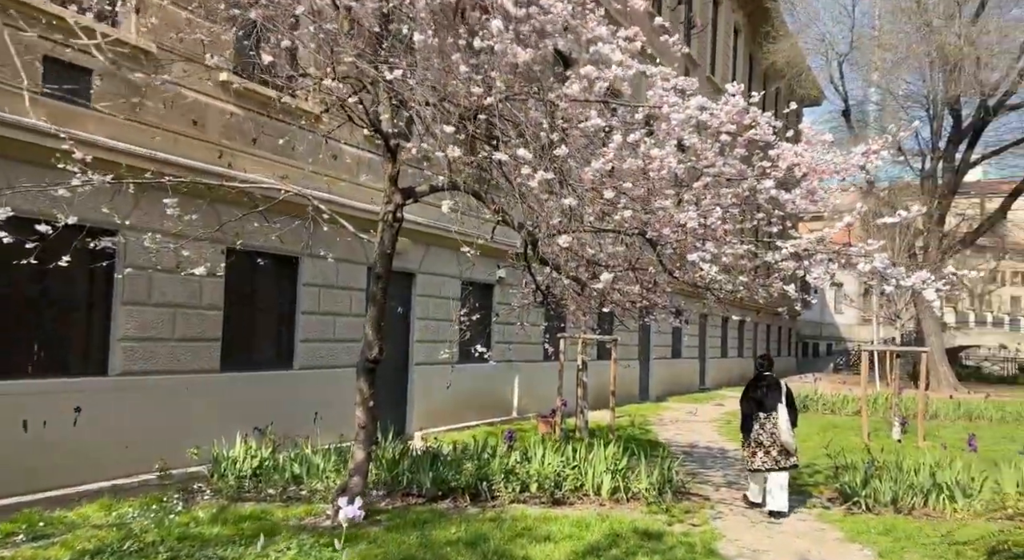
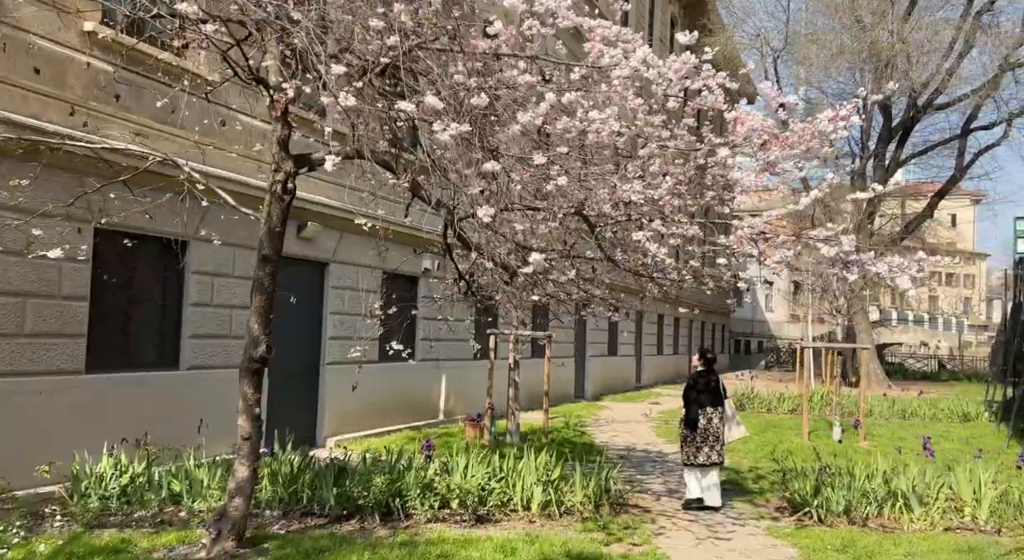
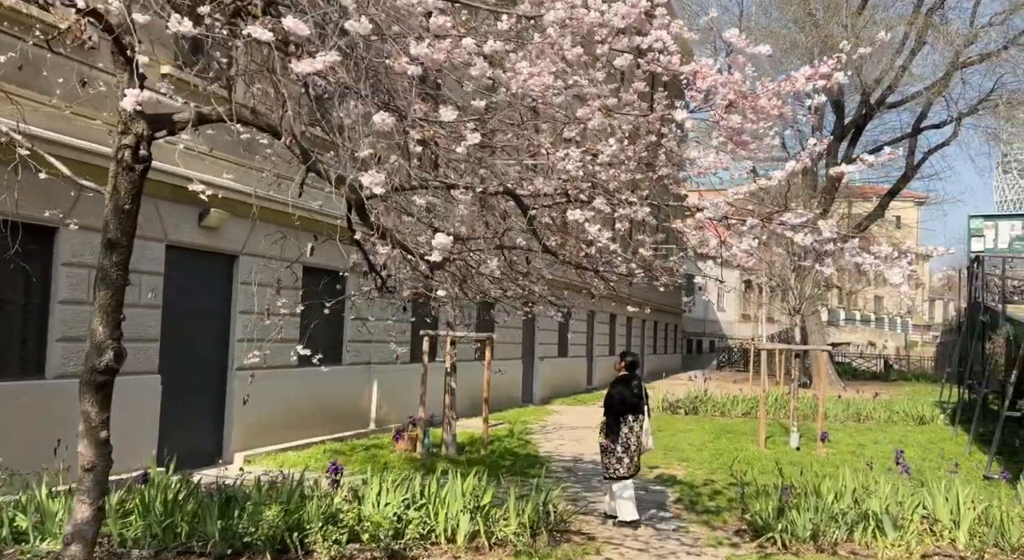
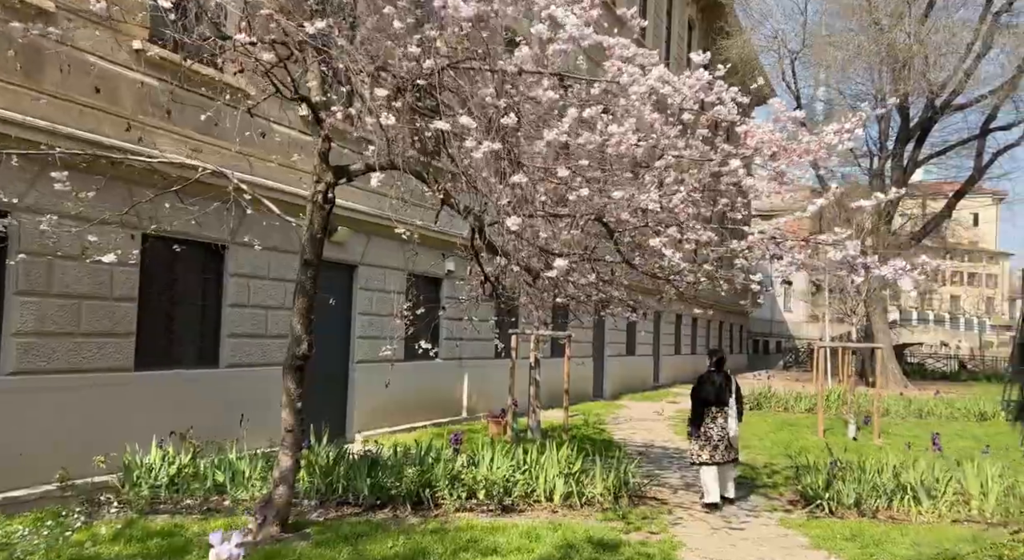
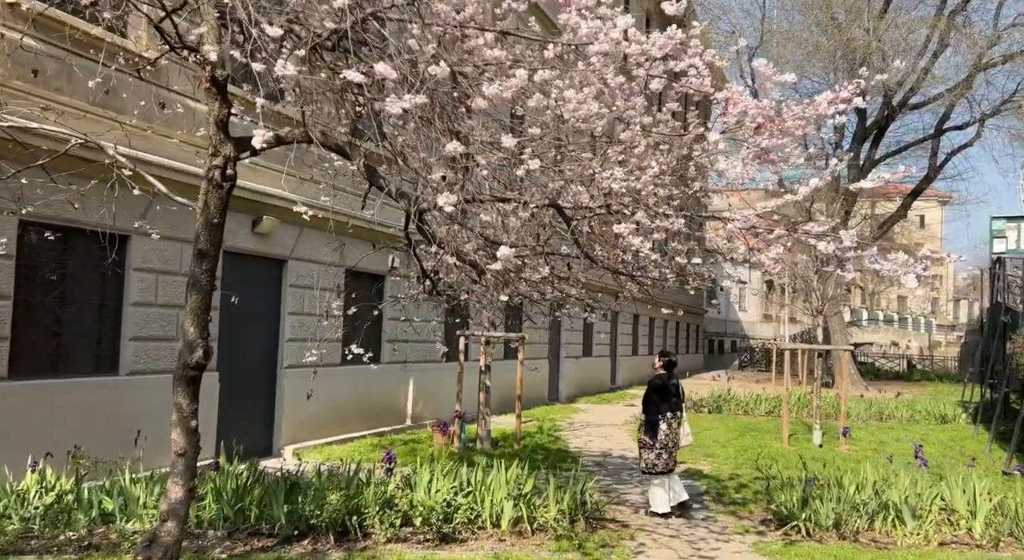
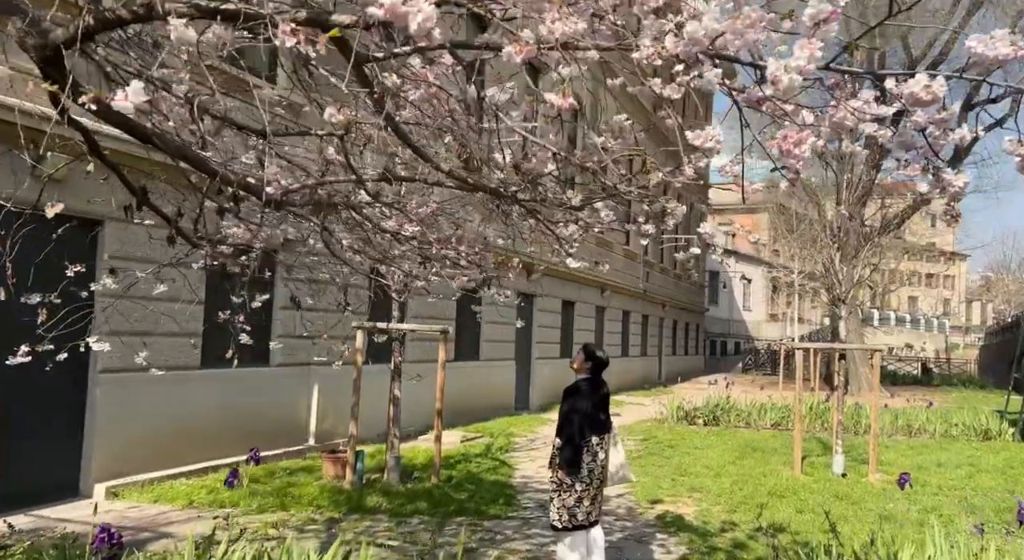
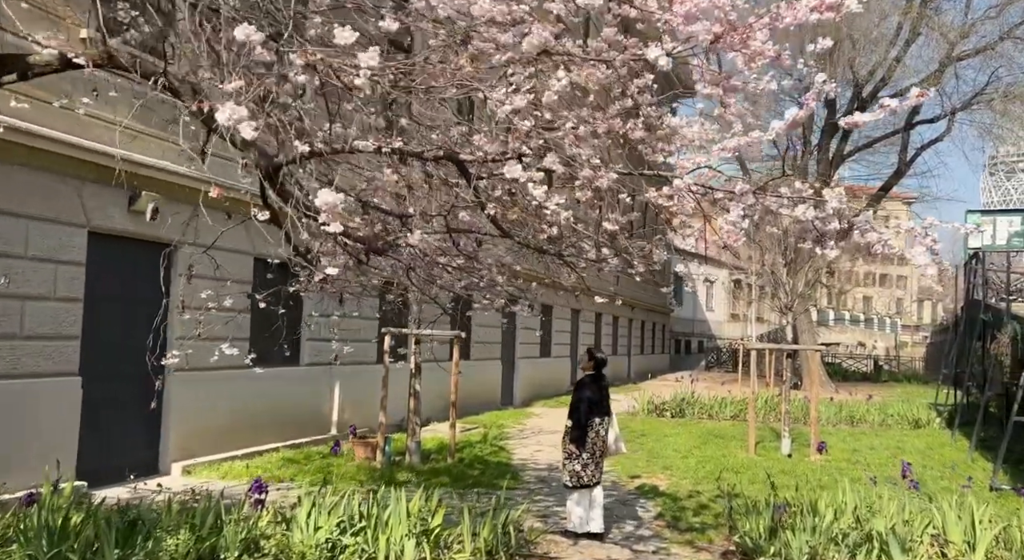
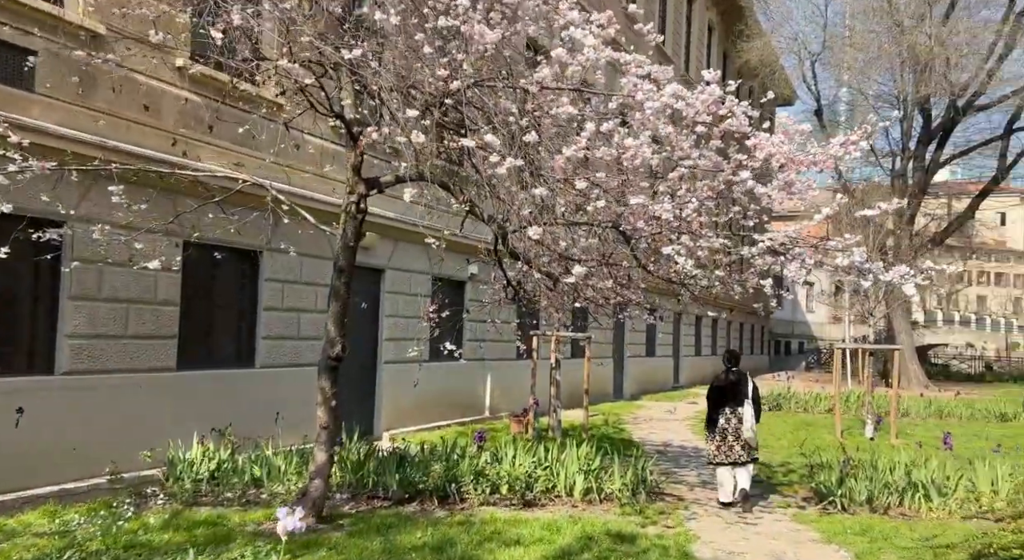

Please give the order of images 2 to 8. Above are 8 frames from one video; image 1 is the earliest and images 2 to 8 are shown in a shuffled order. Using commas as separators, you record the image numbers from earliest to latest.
8, 4, 2, 5, 3, 7, 6
